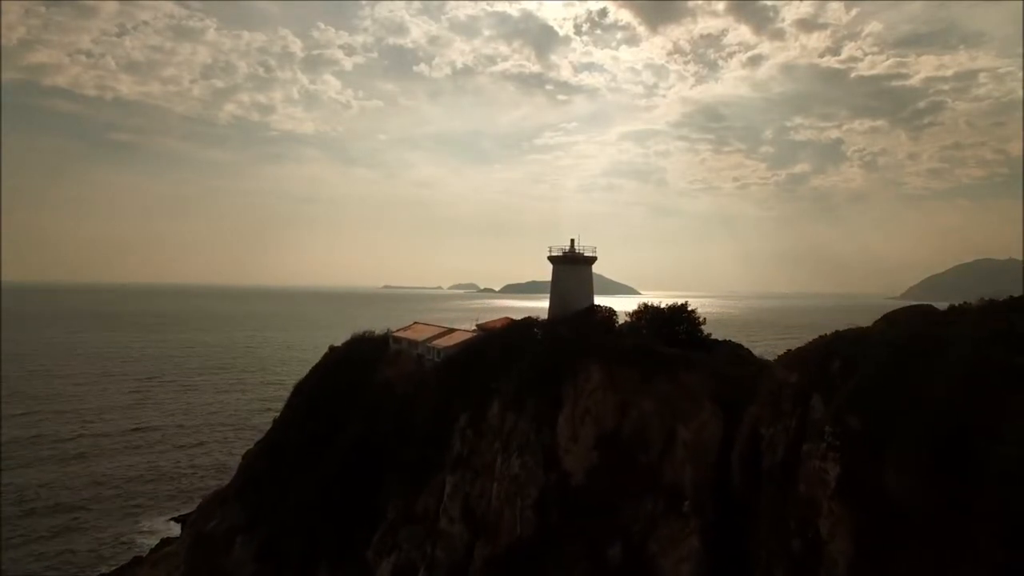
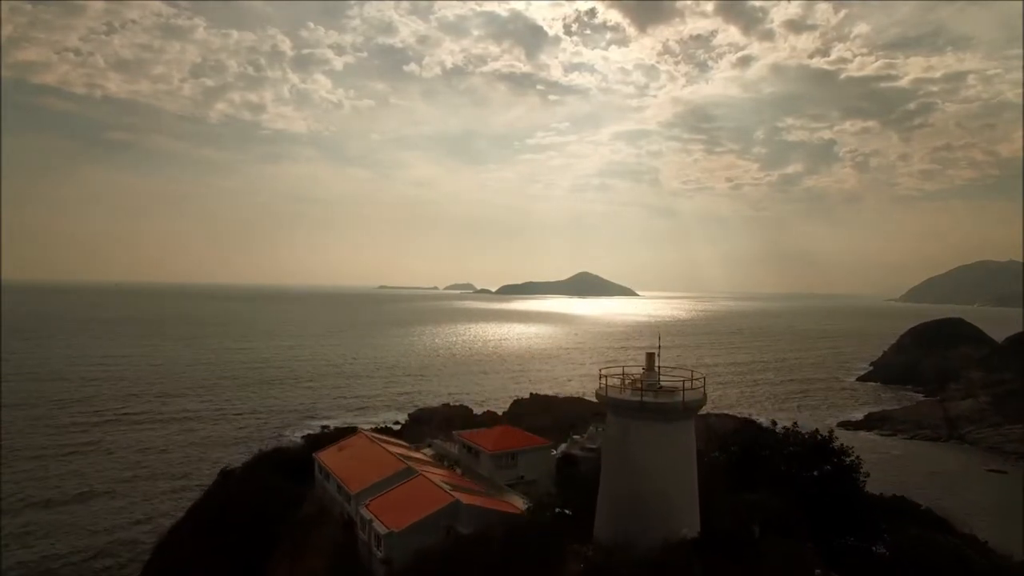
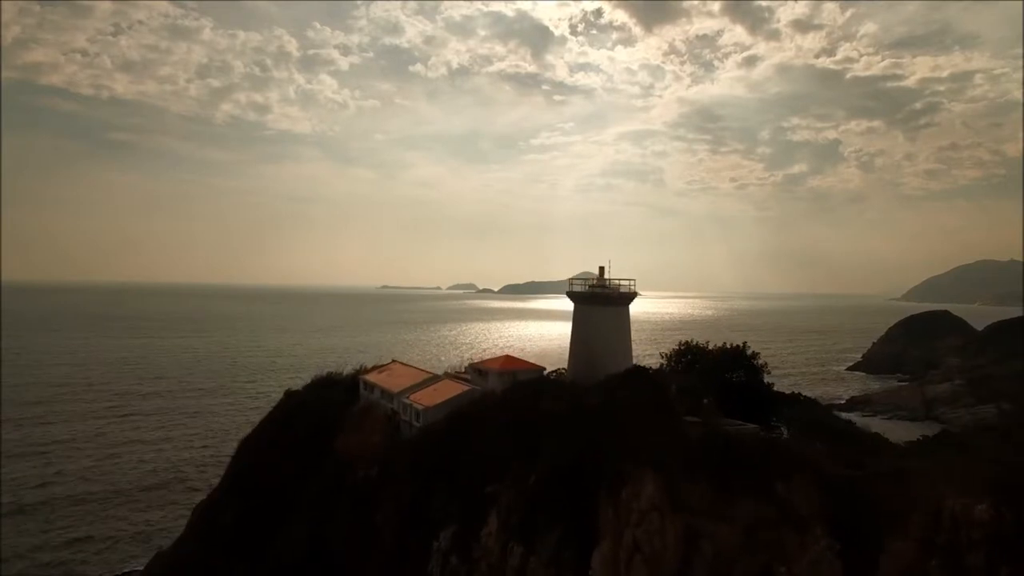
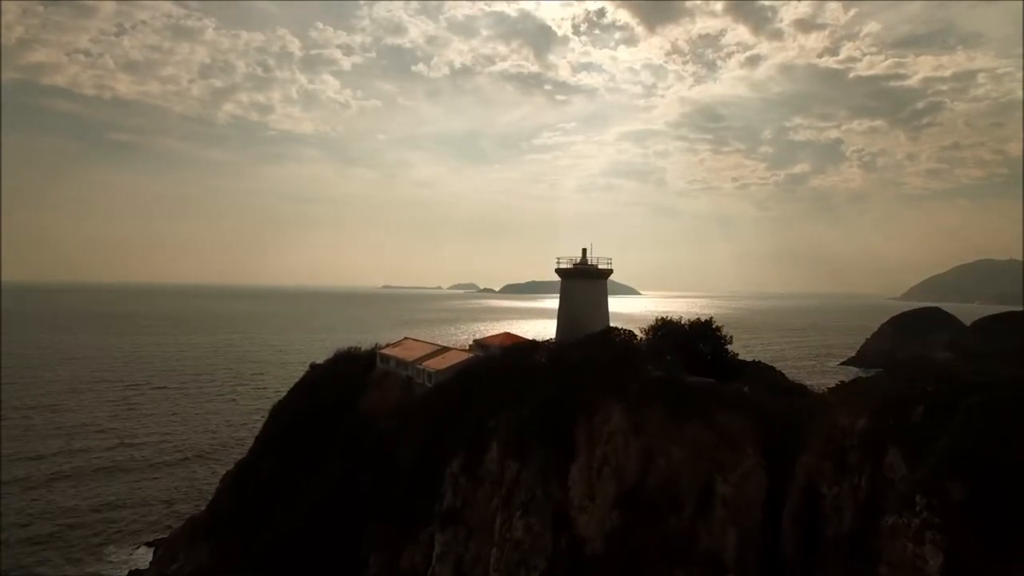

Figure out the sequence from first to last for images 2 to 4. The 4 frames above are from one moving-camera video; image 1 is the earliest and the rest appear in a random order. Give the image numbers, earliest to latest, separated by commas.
4, 3, 2
